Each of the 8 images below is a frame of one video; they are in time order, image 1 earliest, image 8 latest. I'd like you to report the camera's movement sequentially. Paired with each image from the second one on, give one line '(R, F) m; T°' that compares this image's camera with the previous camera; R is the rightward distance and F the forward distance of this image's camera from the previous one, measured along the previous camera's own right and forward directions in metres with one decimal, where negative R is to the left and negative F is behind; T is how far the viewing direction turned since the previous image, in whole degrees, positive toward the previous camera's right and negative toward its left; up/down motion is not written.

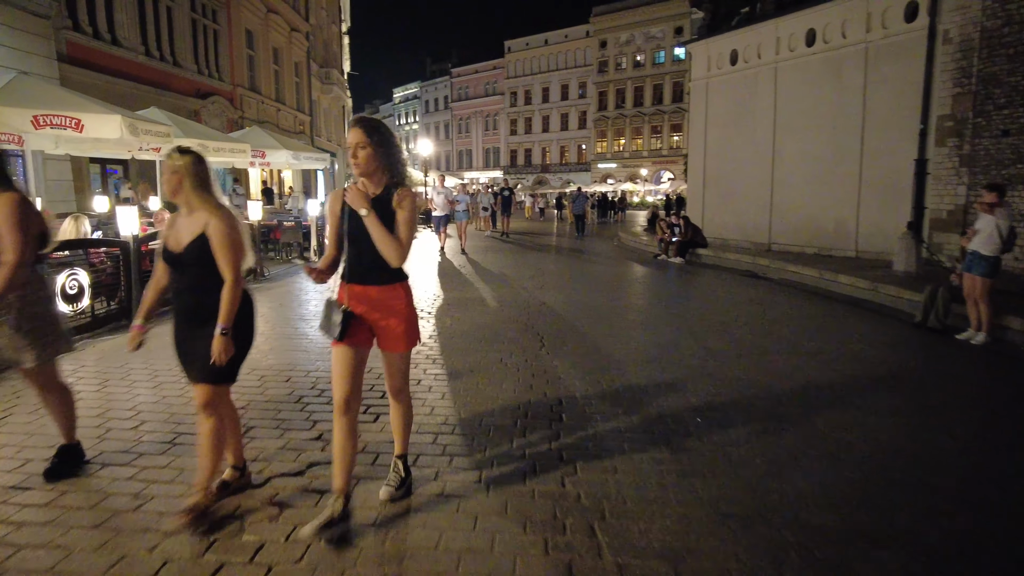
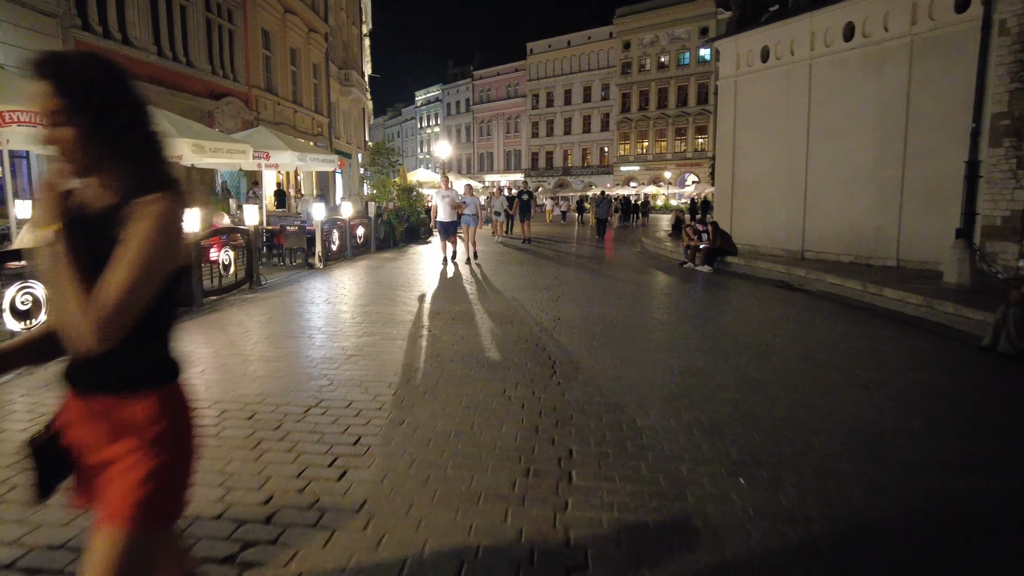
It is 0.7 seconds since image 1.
(+0.1, +0.8) m; -2°
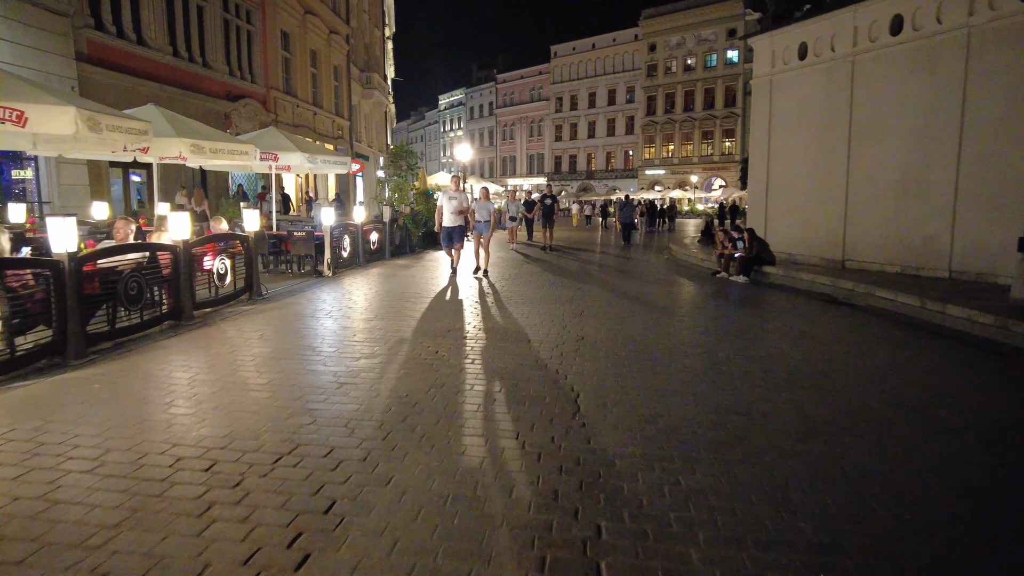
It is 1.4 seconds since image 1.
(0.0, +0.8) m; -2°
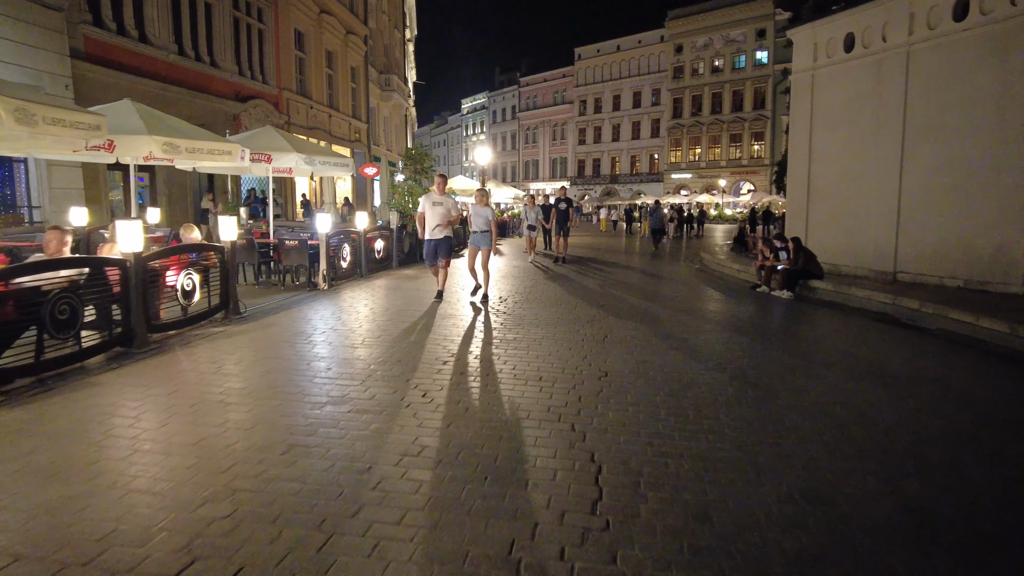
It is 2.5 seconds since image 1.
(+0.1, +1.2) m; -2°
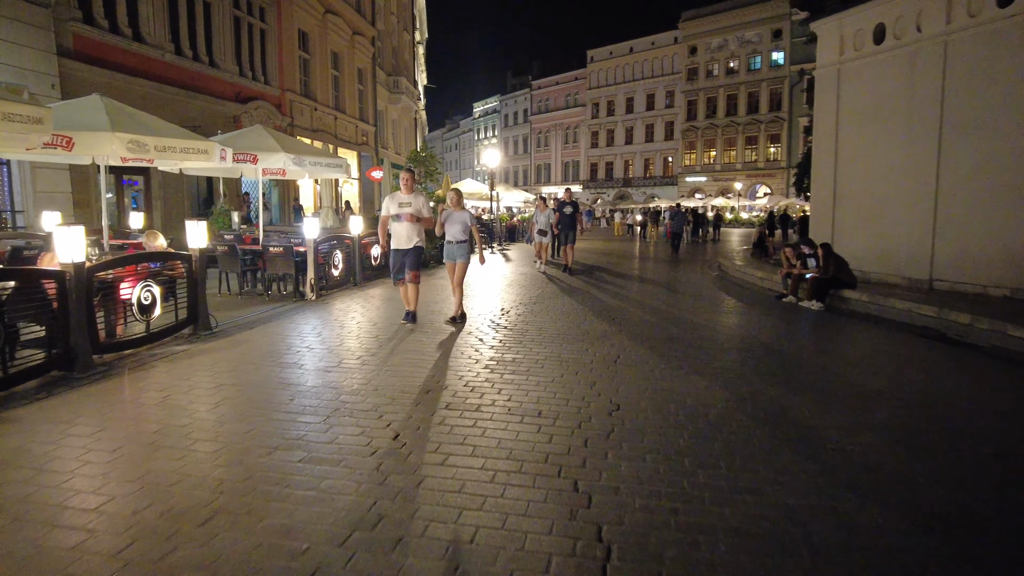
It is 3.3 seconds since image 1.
(+0.1, +0.9) m; -1°
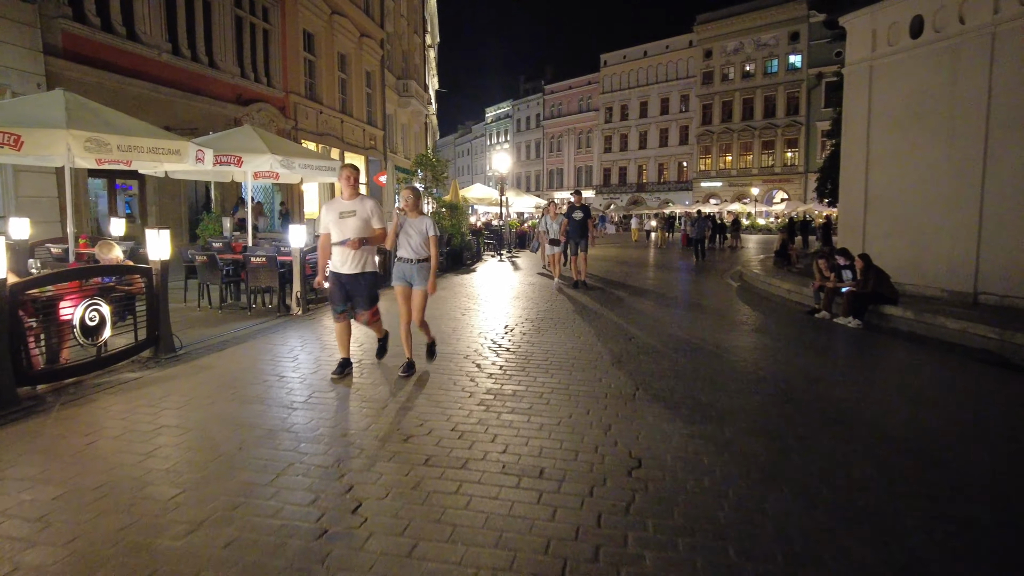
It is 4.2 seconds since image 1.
(+0.1, +0.9) m; -1°
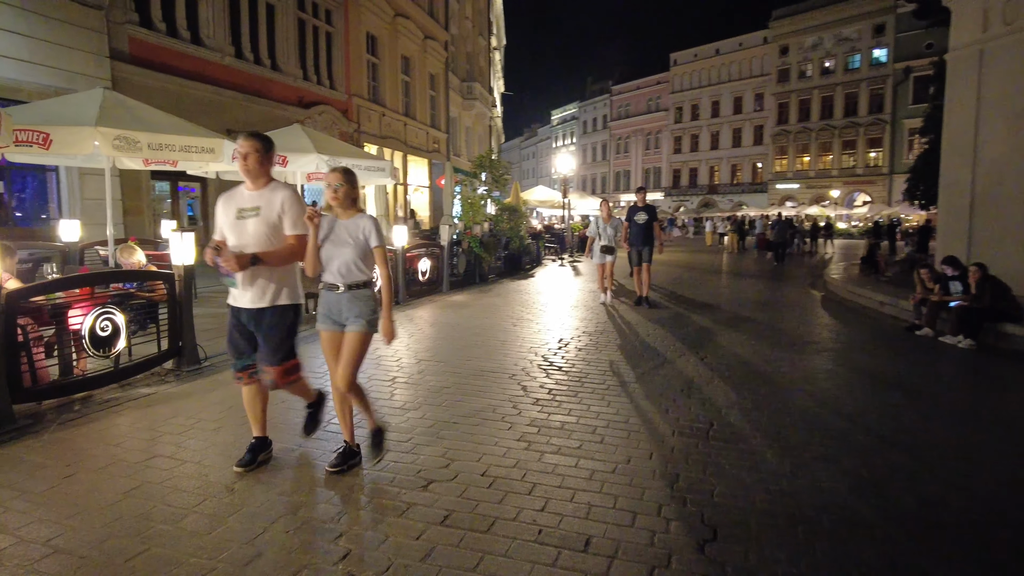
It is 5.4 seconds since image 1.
(+0.1, +0.8) m; -6°
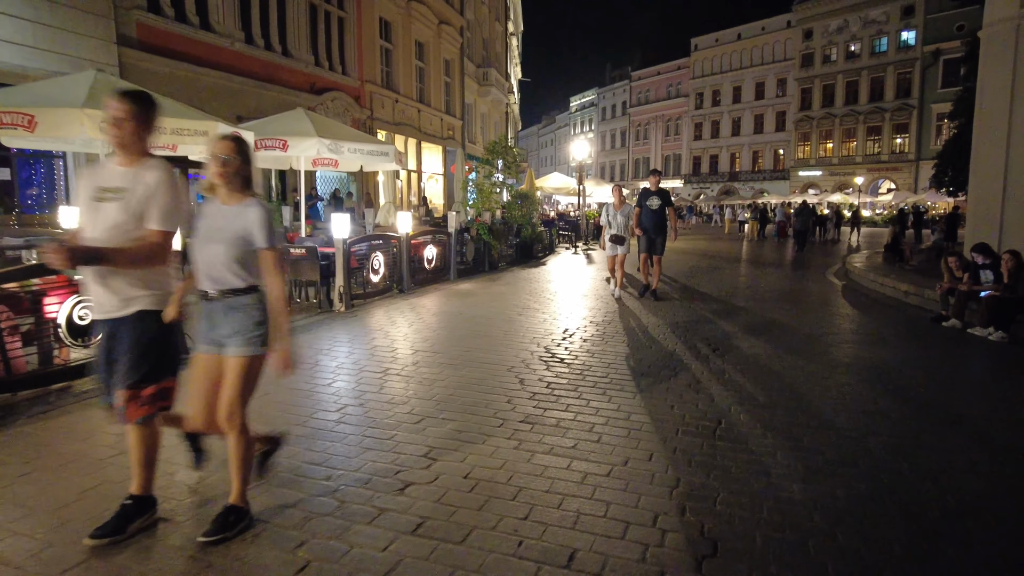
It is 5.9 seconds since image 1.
(+0.2, +0.3) m; -2°
